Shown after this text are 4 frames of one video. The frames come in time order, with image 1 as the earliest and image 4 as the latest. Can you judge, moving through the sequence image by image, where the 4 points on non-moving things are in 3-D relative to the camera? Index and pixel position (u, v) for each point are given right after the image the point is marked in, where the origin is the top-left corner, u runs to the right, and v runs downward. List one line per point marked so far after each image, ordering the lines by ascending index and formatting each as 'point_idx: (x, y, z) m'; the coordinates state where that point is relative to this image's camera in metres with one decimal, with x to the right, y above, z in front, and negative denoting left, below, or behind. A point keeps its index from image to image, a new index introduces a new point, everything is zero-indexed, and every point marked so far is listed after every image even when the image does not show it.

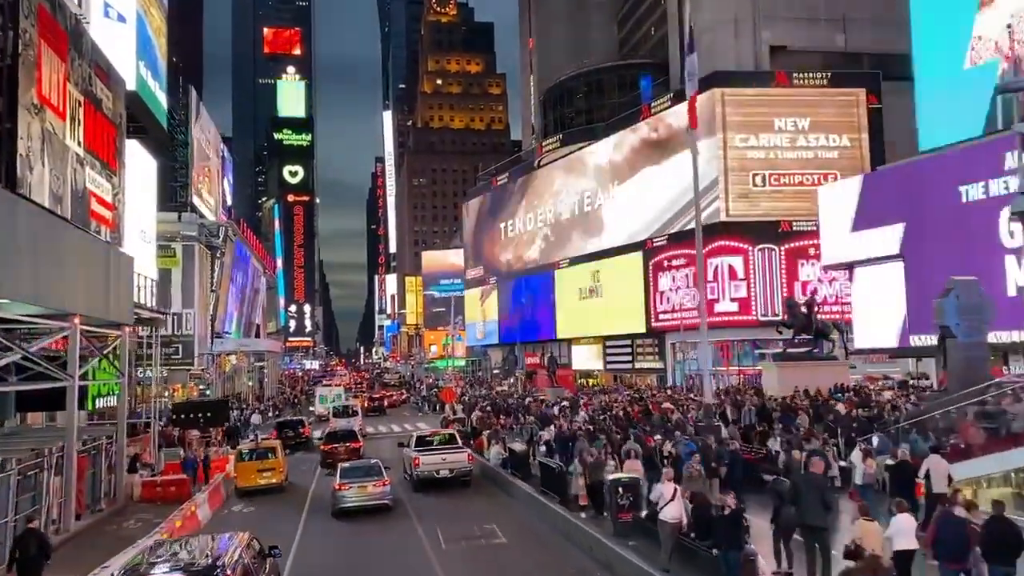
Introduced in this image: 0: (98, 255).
0: (-9.4, +0.8, +19.6) m
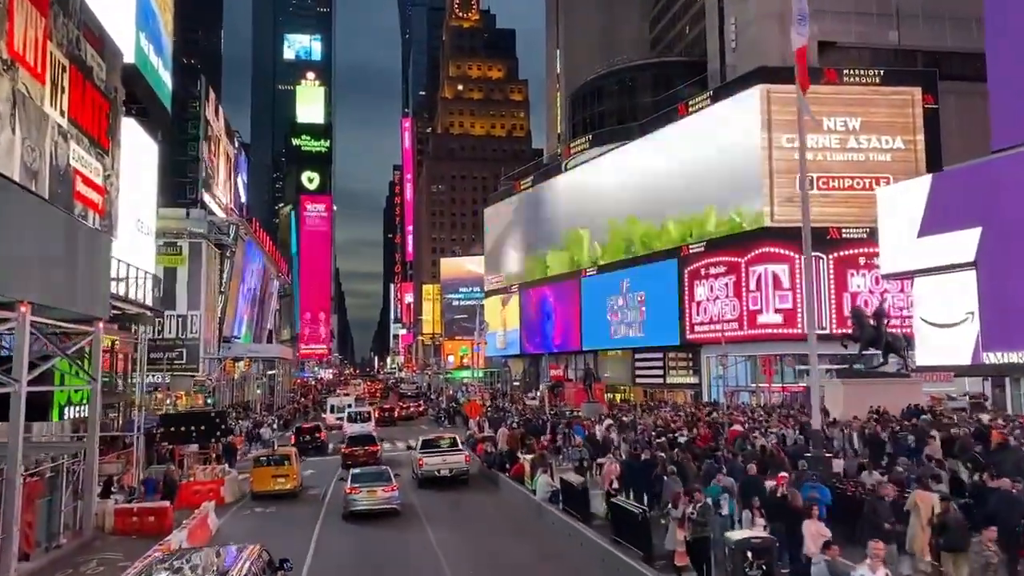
0: (-8.3, +1.1, +16.0) m
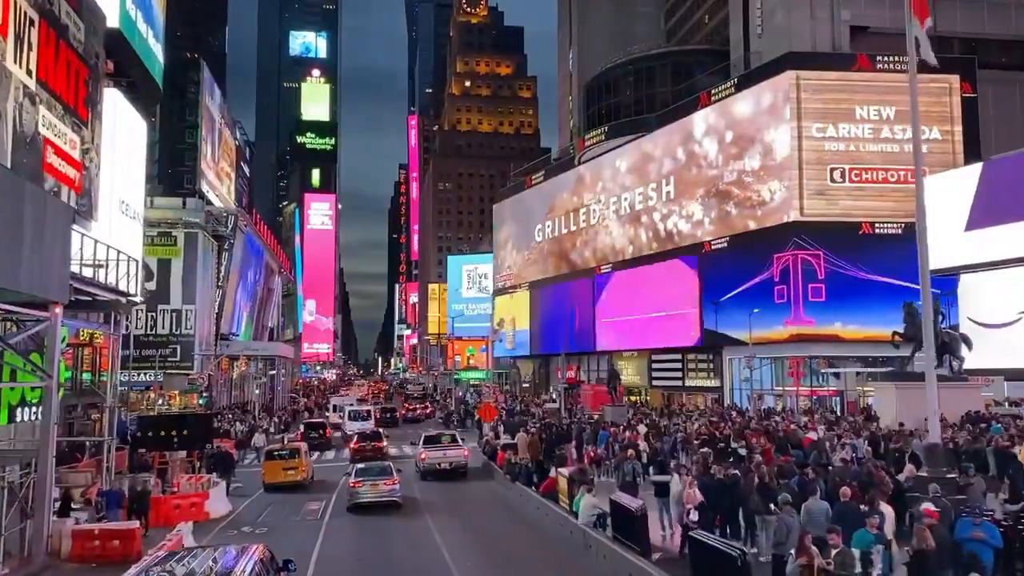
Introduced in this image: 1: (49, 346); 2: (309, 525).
0: (-7.7, +1.5, +13.2) m
1: (-8.1, -1.0, +15.2) m
2: (-4.5, -5.3, +19.2) m
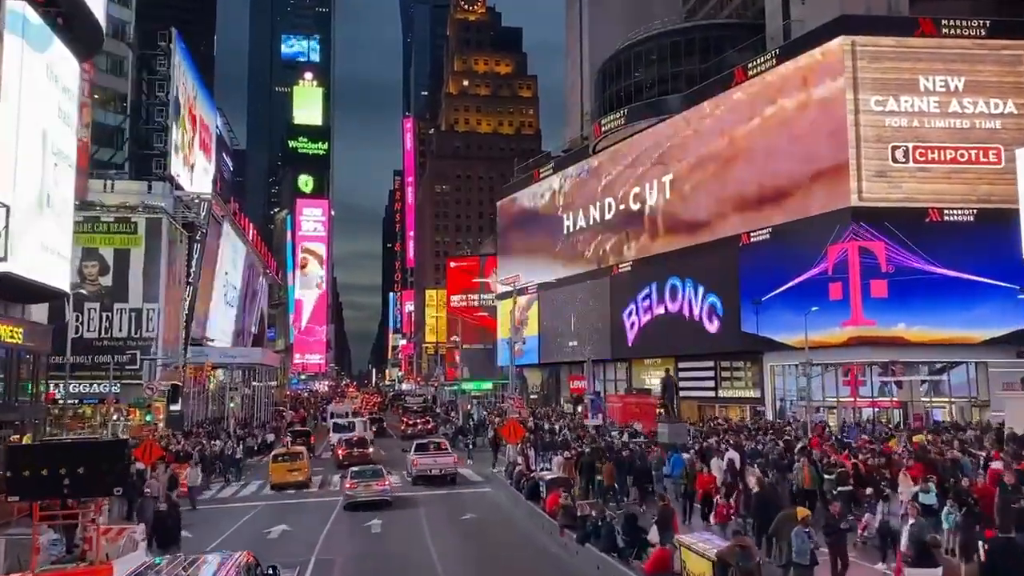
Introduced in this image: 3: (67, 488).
0: (-6.6, +2.1, +6.4) m
1: (-7.1, -0.4, +8.5) m
2: (-3.5, -4.7, +12.4) m
3: (-7.0, -3.1, +14.0) m
